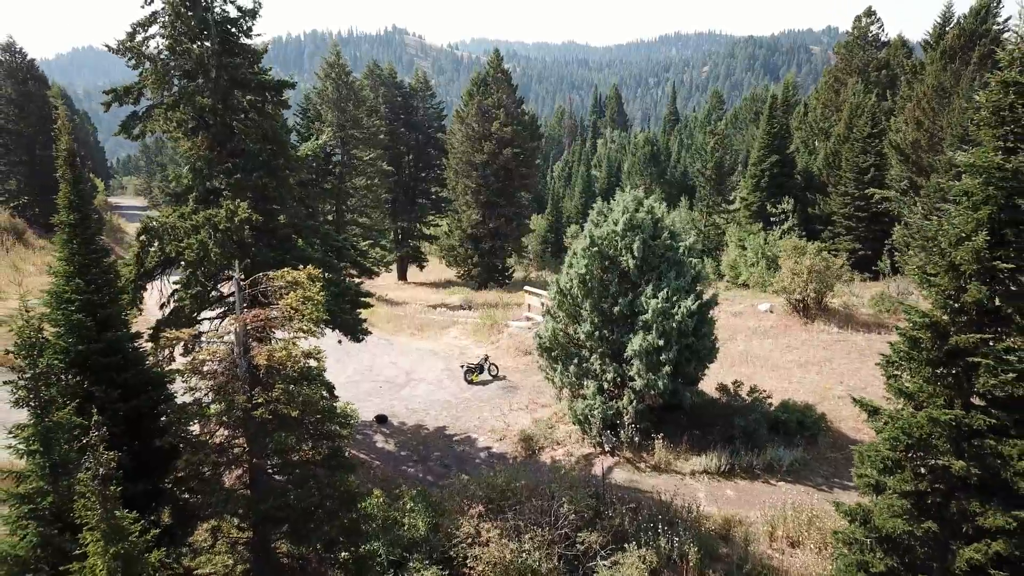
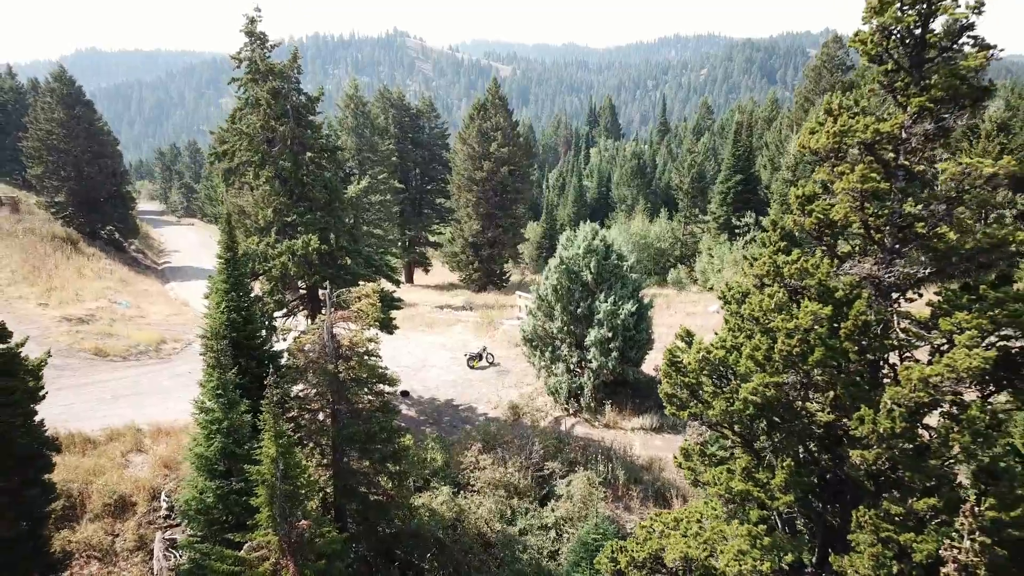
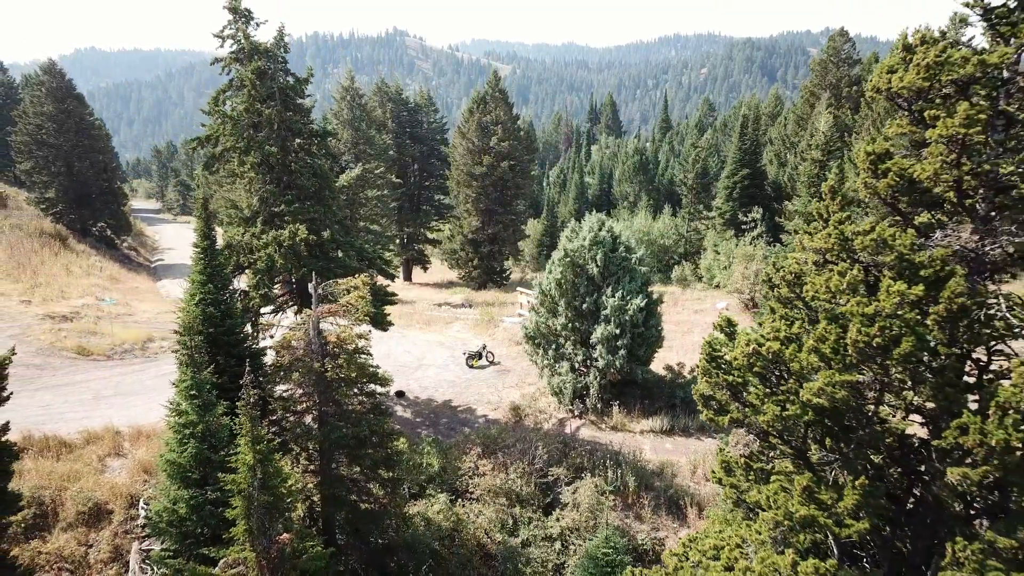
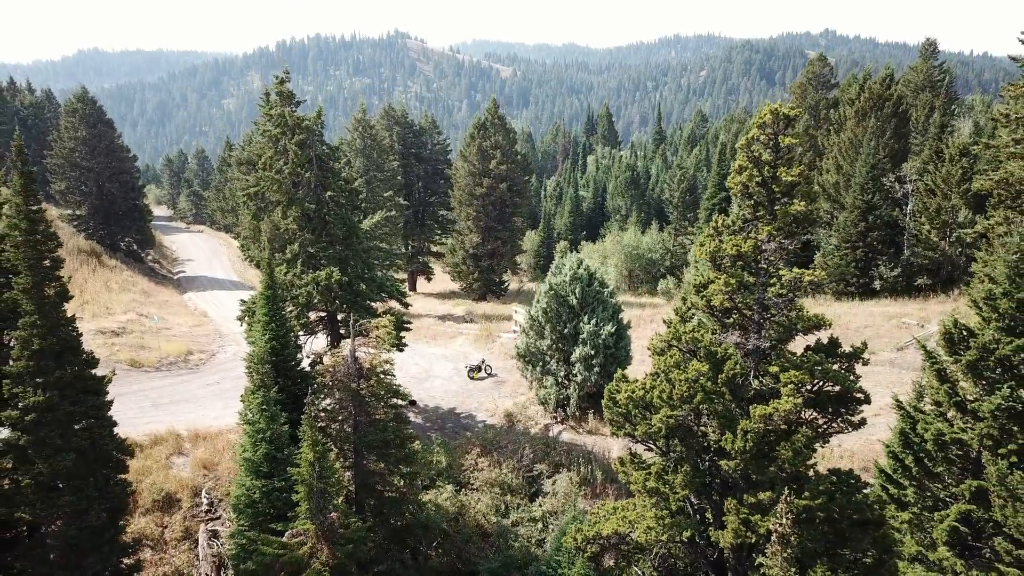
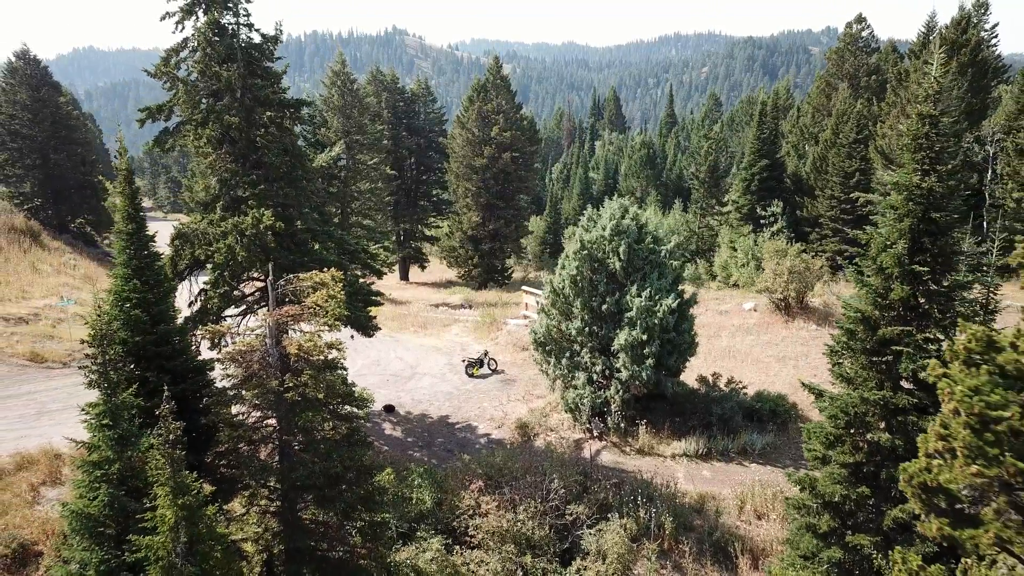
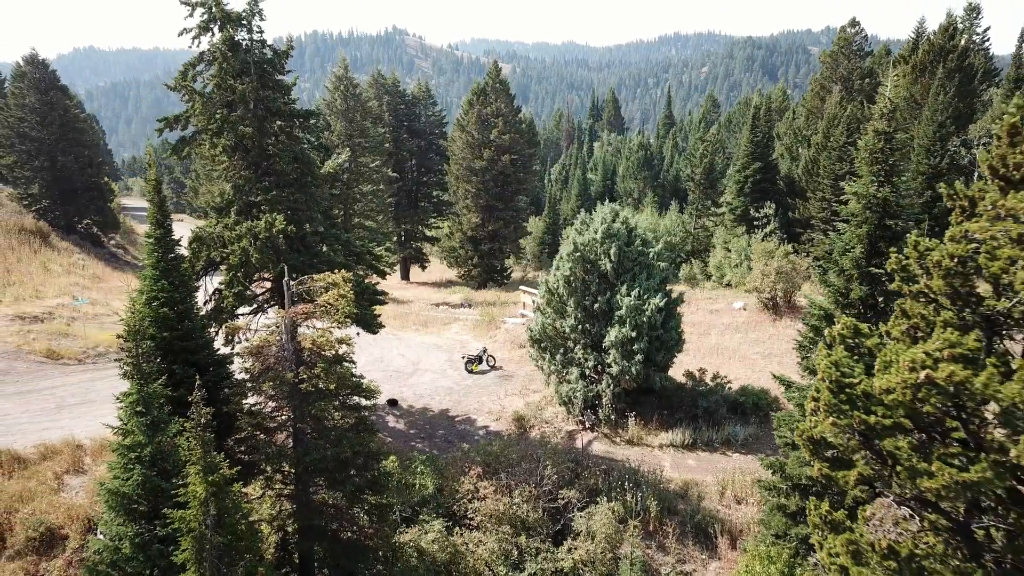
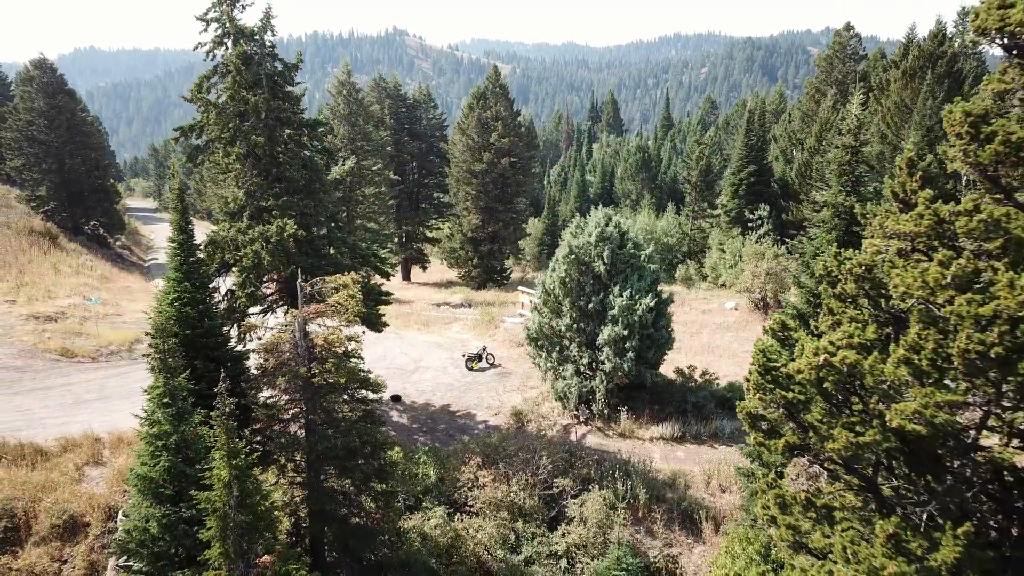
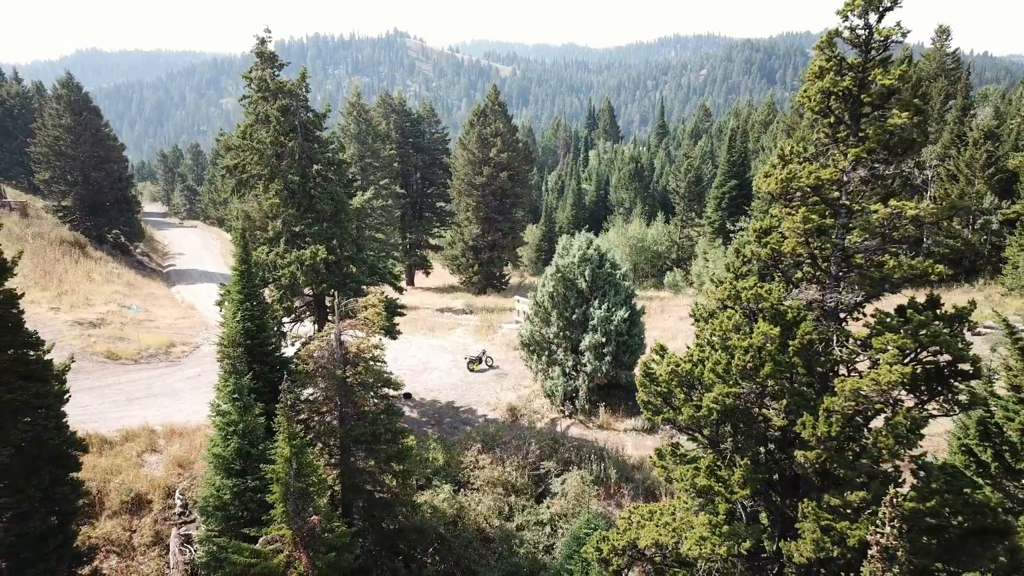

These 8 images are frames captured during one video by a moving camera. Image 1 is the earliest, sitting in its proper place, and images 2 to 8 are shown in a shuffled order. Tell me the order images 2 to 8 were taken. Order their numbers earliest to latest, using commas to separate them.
5, 6, 7, 3, 2, 8, 4
